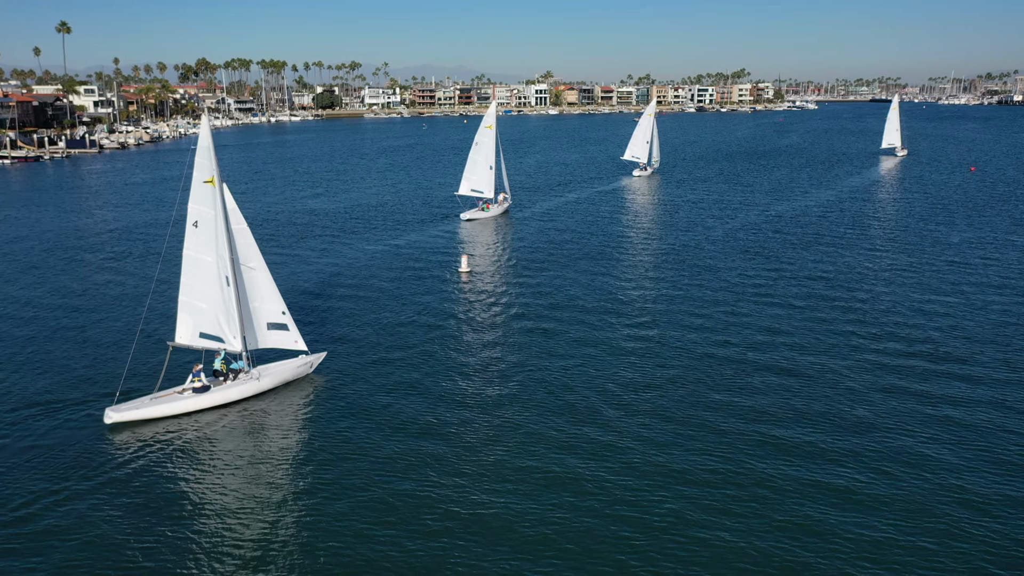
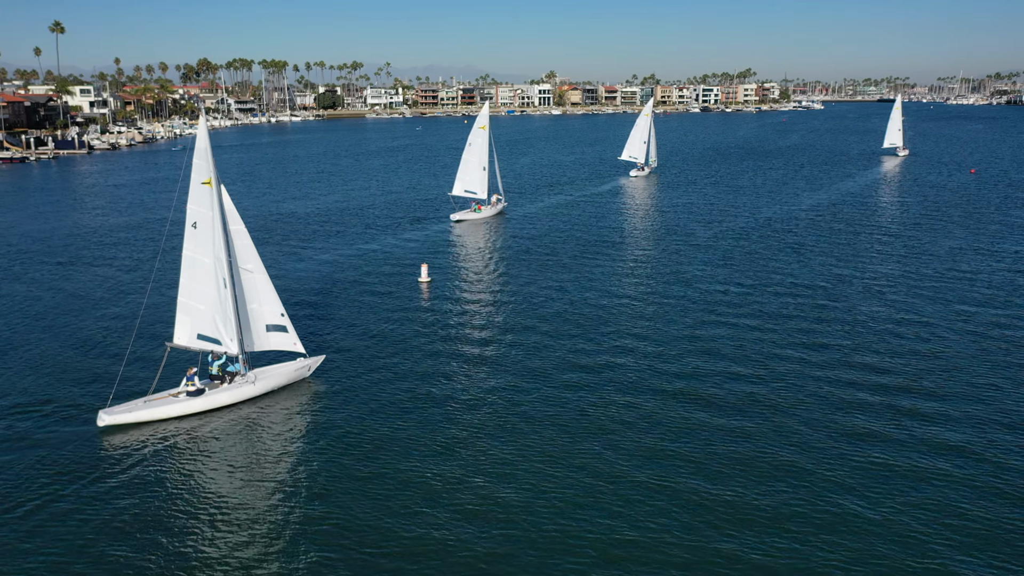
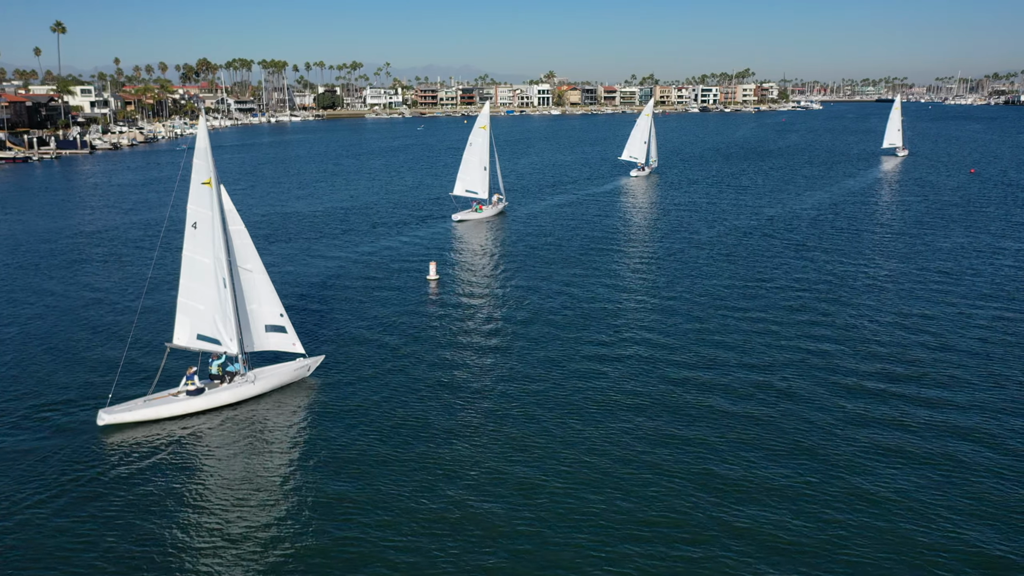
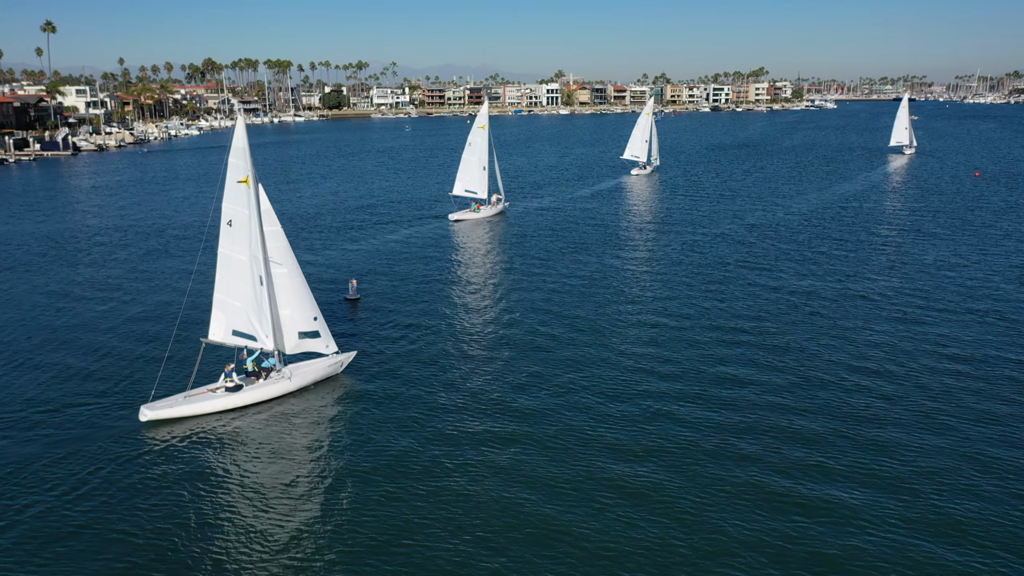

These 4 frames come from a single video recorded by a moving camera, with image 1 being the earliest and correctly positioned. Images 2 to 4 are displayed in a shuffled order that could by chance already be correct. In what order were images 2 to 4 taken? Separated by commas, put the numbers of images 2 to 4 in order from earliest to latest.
3, 2, 4
